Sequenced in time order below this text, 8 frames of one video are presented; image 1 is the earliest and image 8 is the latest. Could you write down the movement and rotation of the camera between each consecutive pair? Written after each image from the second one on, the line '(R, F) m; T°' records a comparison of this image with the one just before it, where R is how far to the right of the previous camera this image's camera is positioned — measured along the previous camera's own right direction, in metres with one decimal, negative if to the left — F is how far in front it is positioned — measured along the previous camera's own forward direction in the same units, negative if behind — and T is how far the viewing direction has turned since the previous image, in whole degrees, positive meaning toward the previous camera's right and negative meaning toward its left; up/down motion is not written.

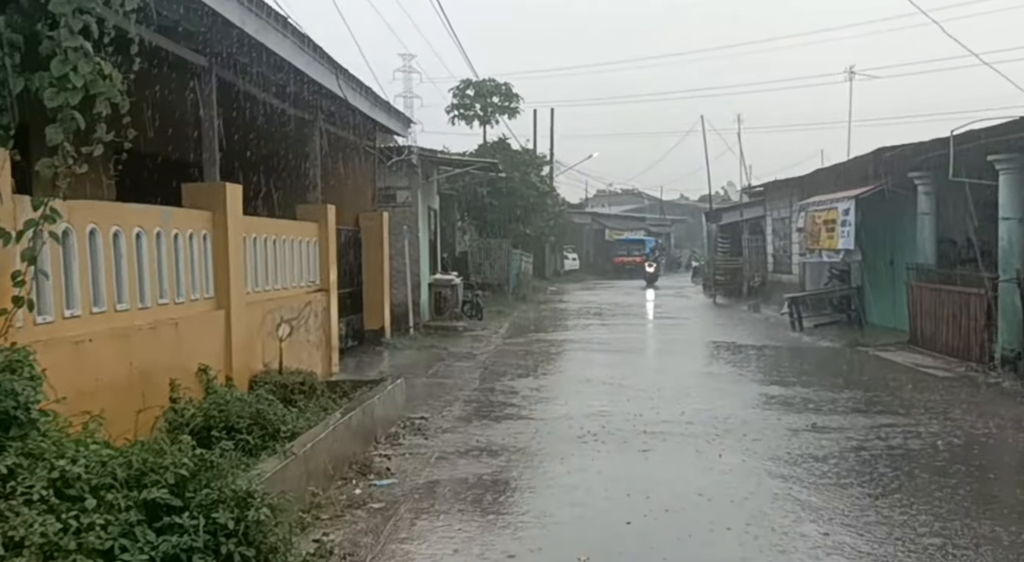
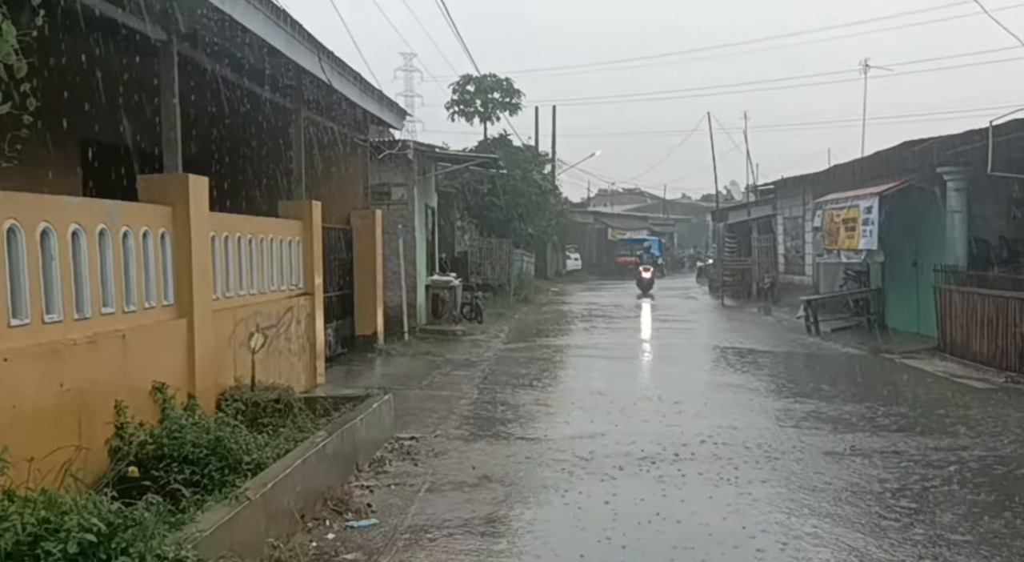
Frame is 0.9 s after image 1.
(0.0, +0.9) m; 0°
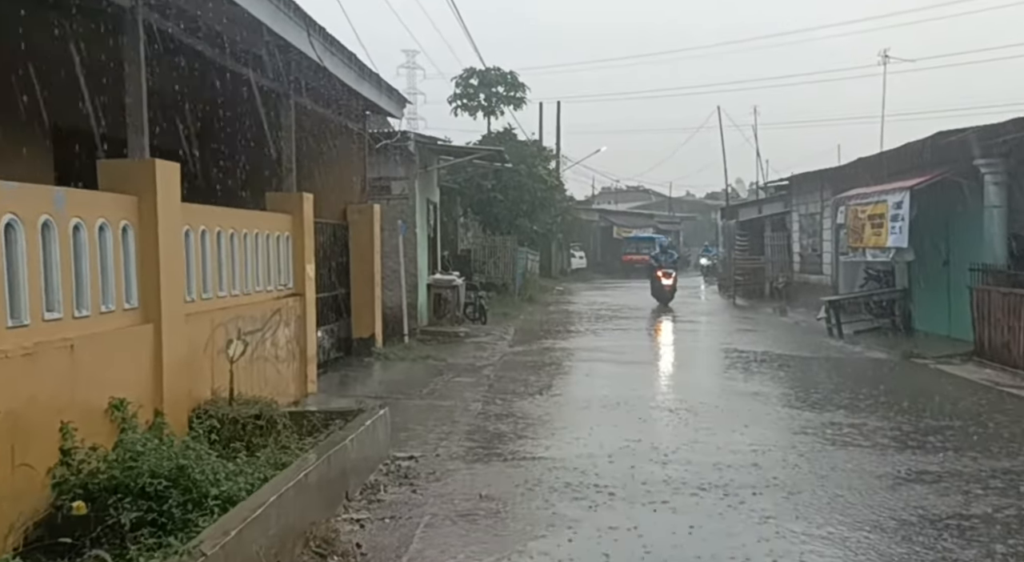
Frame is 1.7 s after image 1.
(-0.1, +0.8) m; 0°
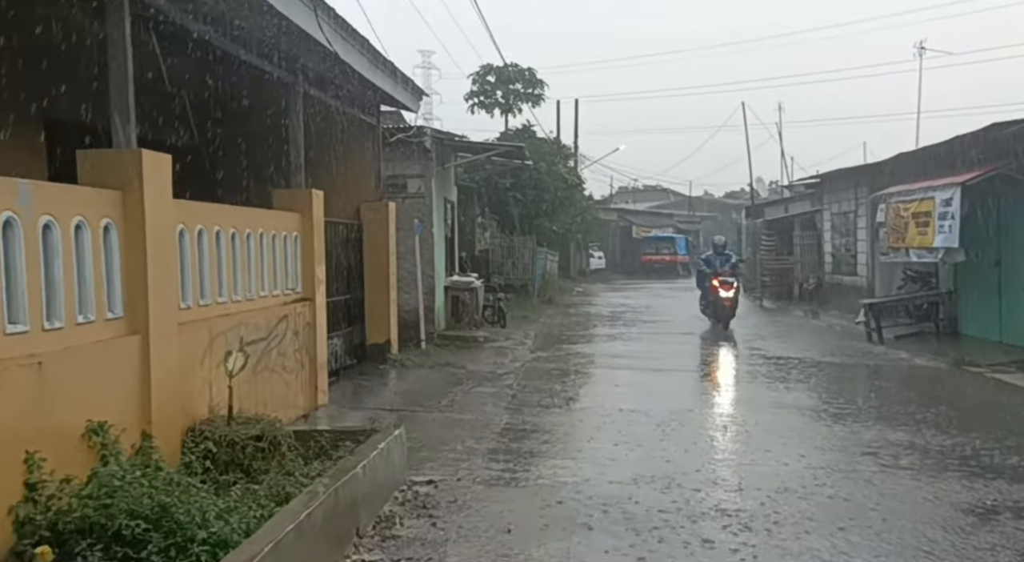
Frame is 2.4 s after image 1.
(-0.1, +0.7) m; -1°
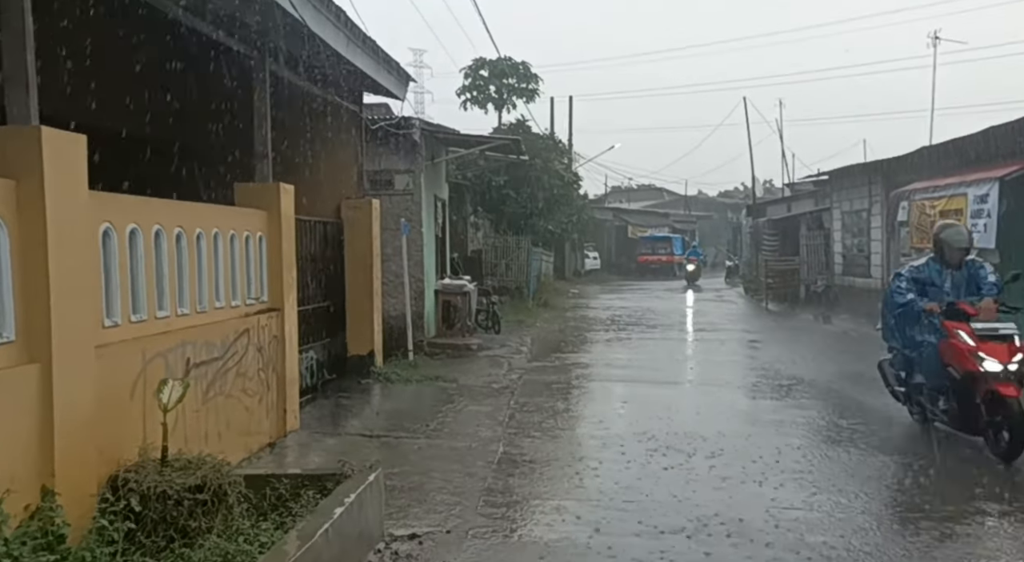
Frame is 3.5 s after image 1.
(0.0, +1.1) m; 0°
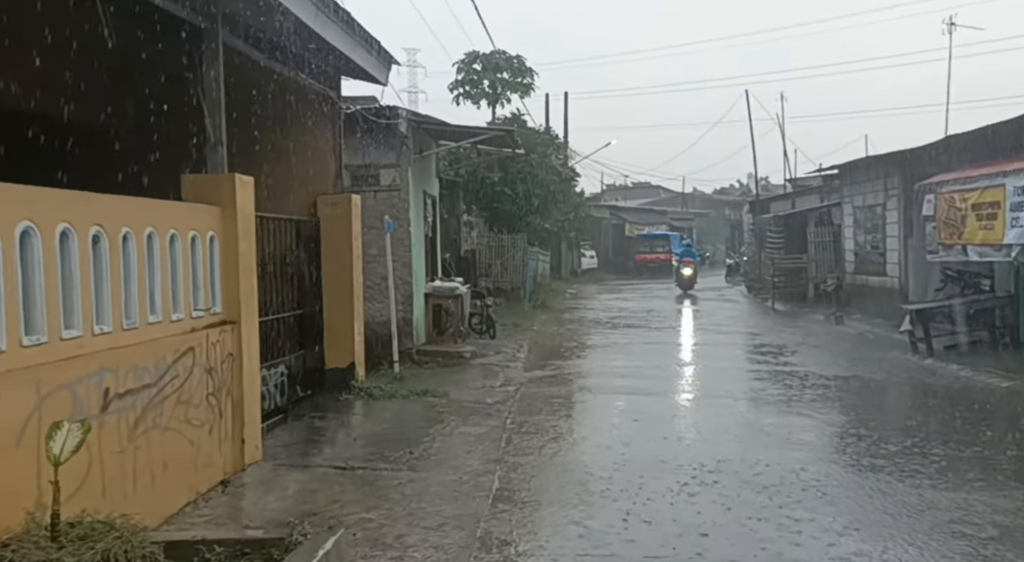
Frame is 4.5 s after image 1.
(0.0, +1.1) m; 0°
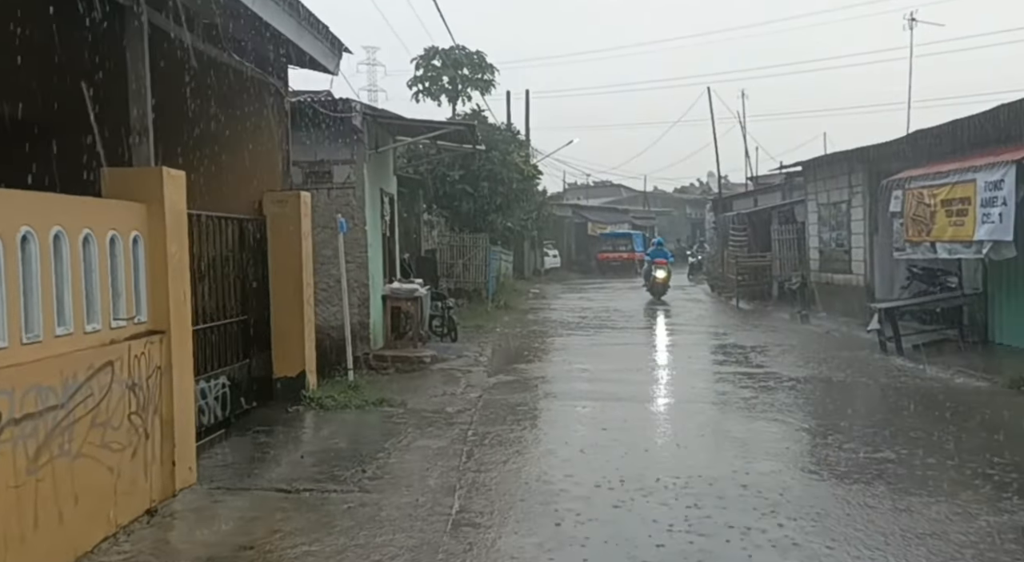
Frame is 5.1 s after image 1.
(0.0, +0.5) m; +2°
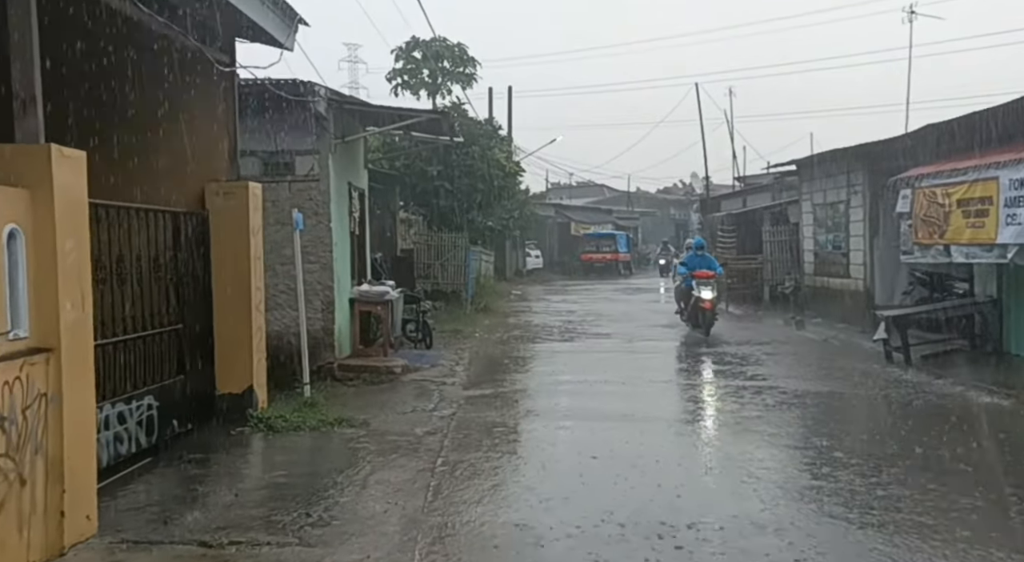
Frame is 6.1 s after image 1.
(0.0, +1.1) m; +1°
